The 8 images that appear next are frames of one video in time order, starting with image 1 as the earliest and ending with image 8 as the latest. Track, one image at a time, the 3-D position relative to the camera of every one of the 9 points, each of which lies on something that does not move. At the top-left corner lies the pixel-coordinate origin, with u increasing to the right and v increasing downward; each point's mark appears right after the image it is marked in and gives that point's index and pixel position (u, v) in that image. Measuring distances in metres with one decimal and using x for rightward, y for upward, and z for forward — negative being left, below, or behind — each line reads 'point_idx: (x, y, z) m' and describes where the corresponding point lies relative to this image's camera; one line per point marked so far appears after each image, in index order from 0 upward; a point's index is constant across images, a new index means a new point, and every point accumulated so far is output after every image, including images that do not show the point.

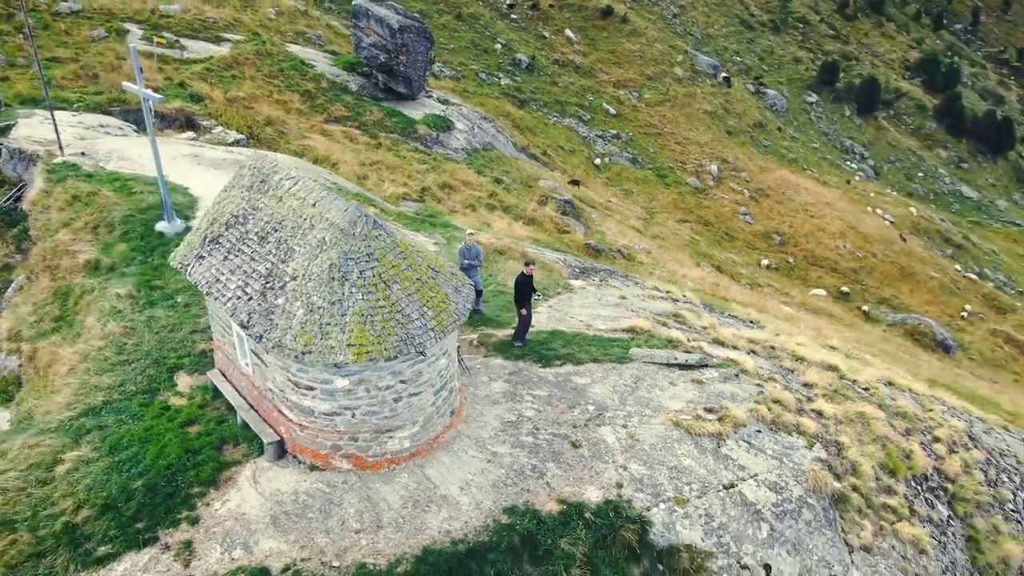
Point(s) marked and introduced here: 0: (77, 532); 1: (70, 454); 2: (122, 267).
0: (-5.6, -3.2, +10.4) m
1: (-6.5, -2.4, +11.7) m
2: (-8.3, +0.5, +16.7) m
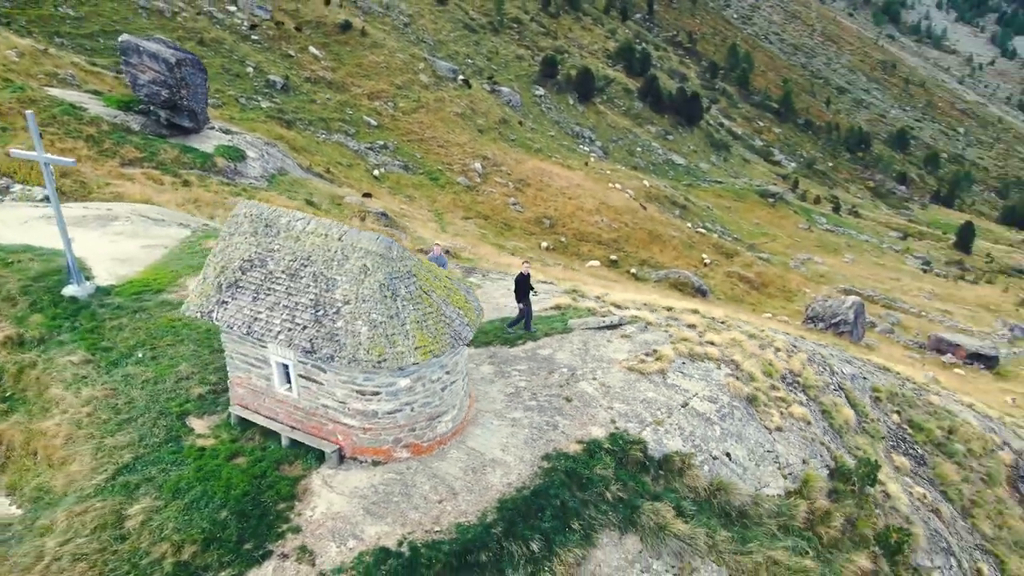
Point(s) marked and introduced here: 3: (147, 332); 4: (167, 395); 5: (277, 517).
0: (-4.5, -4.0, +11.3) m
1: (-5.8, -3.4, +12.3) m
2: (-9.5, -1.0, +16.4) m
3: (-7.6, -0.9, +16.5) m
4: (-6.3, -2.0, +14.7) m
5: (-3.4, -3.5, +12.1) m
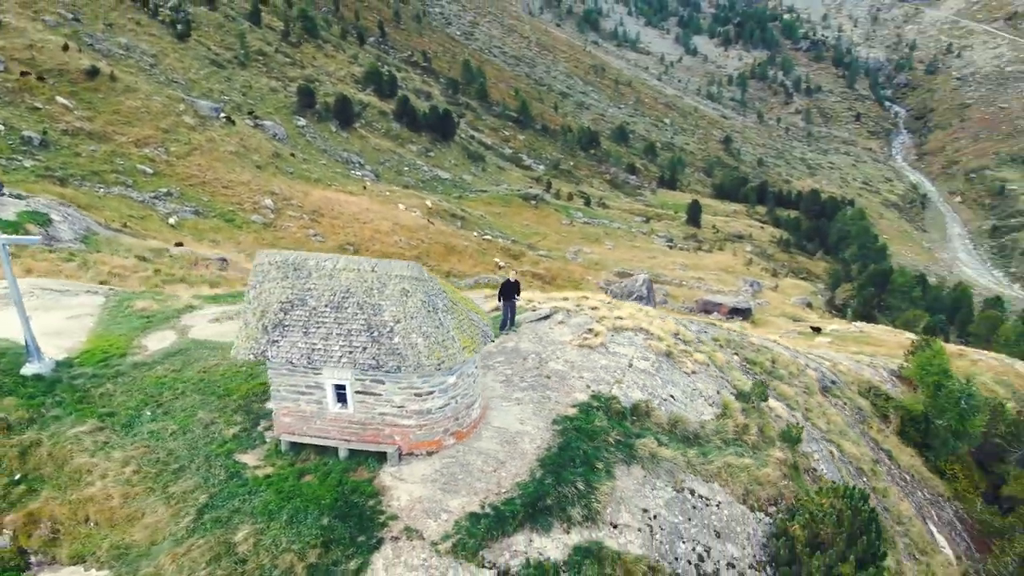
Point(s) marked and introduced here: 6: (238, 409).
0: (-3.0, -4.6, +13.2) m
1: (-4.7, -4.2, +13.7) m
2: (-9.8, -2.6, +16.5) m
3: (-8.0, -2.2, +17.2) m
4: (-6.0, -3.0, +15.8) m
5: (-2.4, -3.9, +14.2) m
6: (-5.6, -2.5, +16.9) m
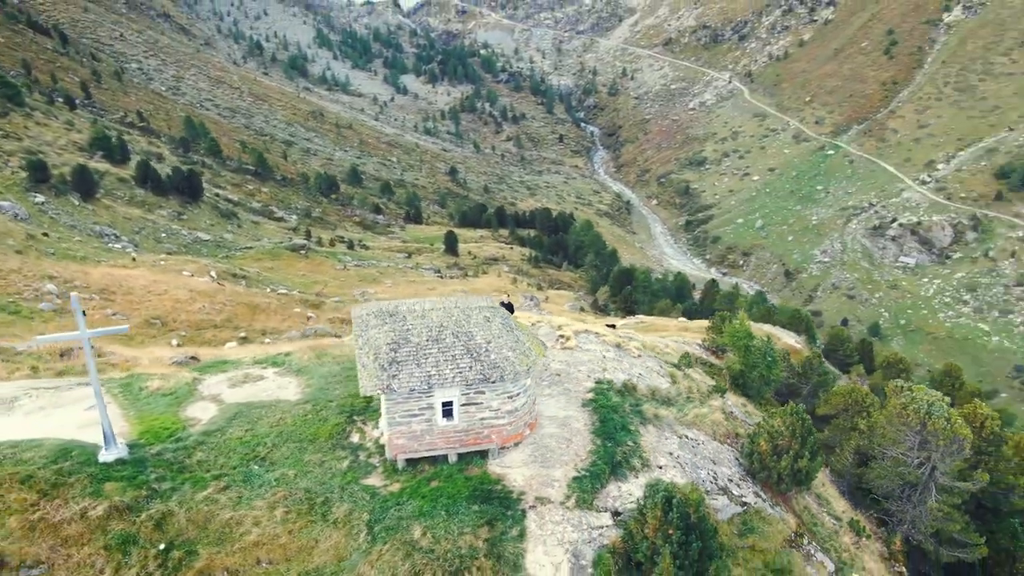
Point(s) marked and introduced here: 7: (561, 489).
0: (-0.3, -5.2, +16.7) m
1: (-2.0, -5.1, +16.7) m
2: (-8.0, -4.5, +17.8) m
3: (-6.6, -3.9, +19.0) m
4: (-4.2, -4.3, +18.3) m
5: (-0.1, -4.5, +17.9) m
6: (-4.2, -3.8, +19.4) m
7: (+1.2, -4.6, +18.2) m
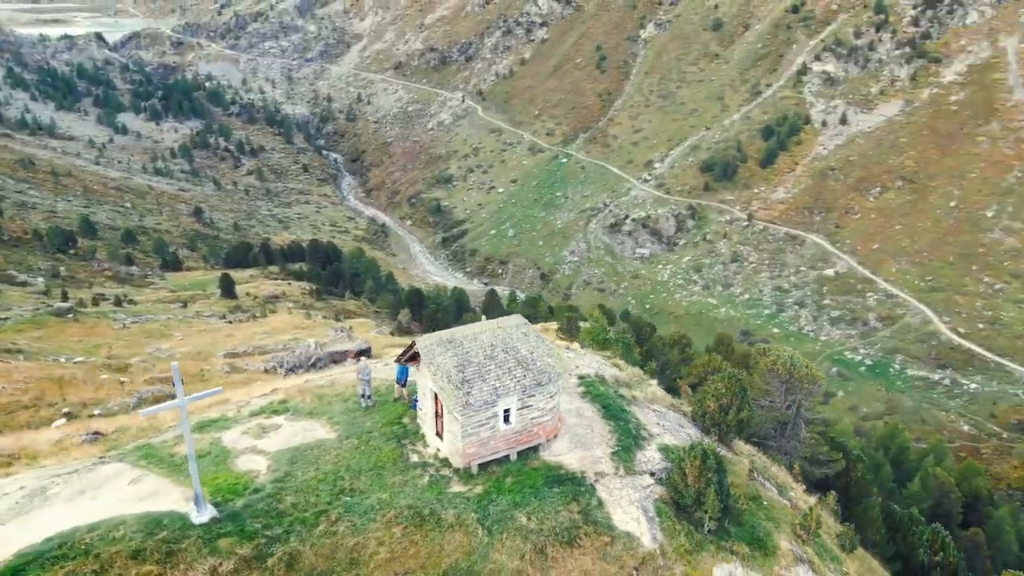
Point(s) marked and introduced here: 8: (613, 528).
0: (+1.8, -5.6, +20.2) m
1: (+0.2, -5.7, +19.7) m
2: (-5.8, -5.9, +18.9) m
3: (-4.9, -5.2, +20.5) m
4: (-2.4, -5.2, +20.6) m
5: (+1.6, -5.0, +21.5) m
6: (-2.9, -4.8, +21.6) m
7: (+2.7, -4.8, +22.1) m
8: (+2.5, -6.0, +19.9) m
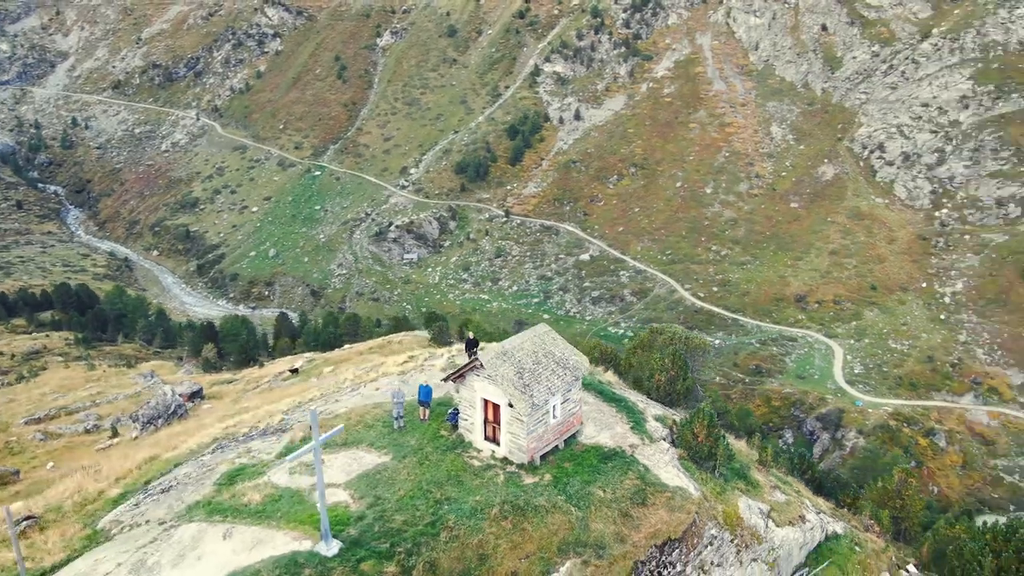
0: (+3.9, -5.7, +24.3) m
1: (+2.5, -6.0, +23.3) m
2: (-2.9, -6.9, +20.8) m
3: (-2.7, -6.1, +22.6) m
4: (-0.3, -5.9, +23.3) m
5: (+3.2, -5.1, +25.4) m
6: (-1.1, -5.5, +24.2) m
7: (+4.1, -4.9, +26.3) m
8: (+4.7, -6.0, +24.2) m
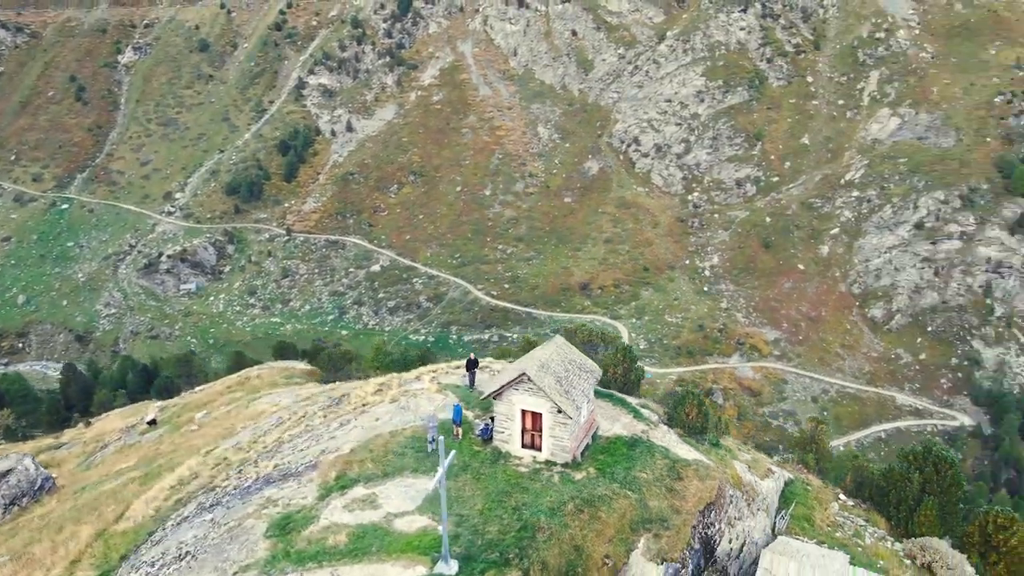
0: (+5.3, -5.8, +27.9) m
1: (+4.4, -6.3, +26.6) m
2: (-0.1, -7.7, +22.7) m
3: (-0.4, -6.9, +24.5) m
4: (+1.6, -6.5, +25.9) m
5: (+4.3, -5.4, +28.8) m
6: (+0.6, -6.3, +26.5) m
7: (+4.9, -5.1, +29.9) m
8: (+6.2, -6.0, +28.1) m
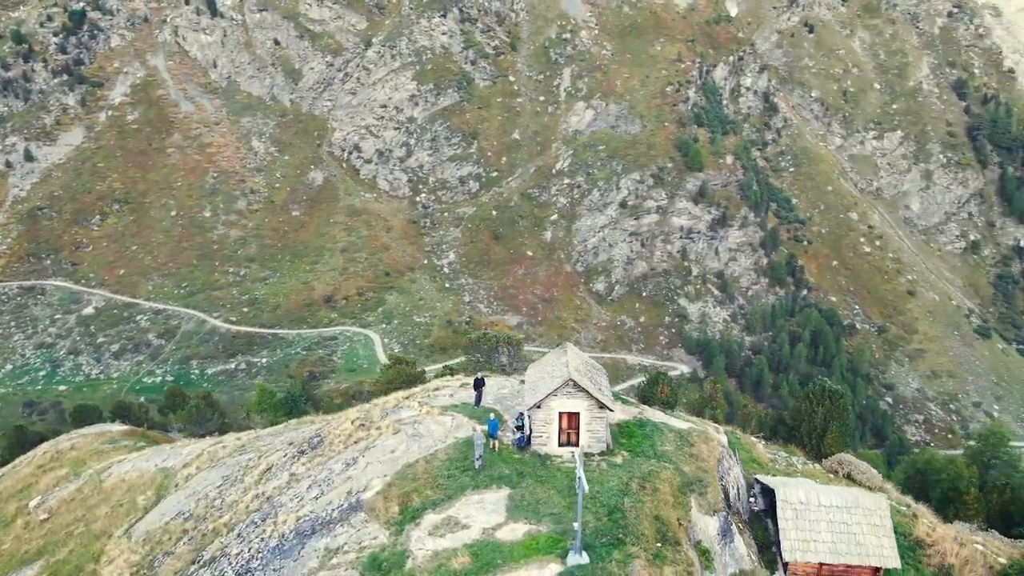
0: (+6.5, -5.7, +32.8) m
1: (+6.1, -6.3, +31.2) m
2: (+3.4, -8.2, +26.1) m
3: (+2.4, -7.5, +27.6) m
4: (+3.8, -6.8, +29.6) m
5: (+5.2, -5.5, +33.2) m
6: (+2.6, -6.8, +29.9) m
7: (+5.3, -5.1, +34.5) m
8: (+7.2, -5.9, +33.2) m
